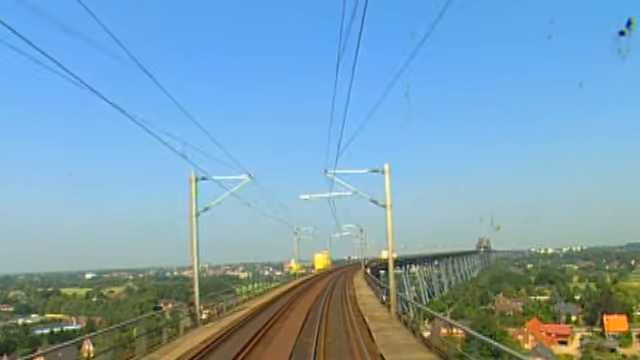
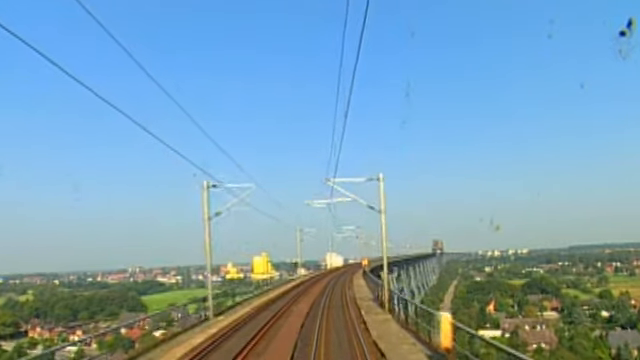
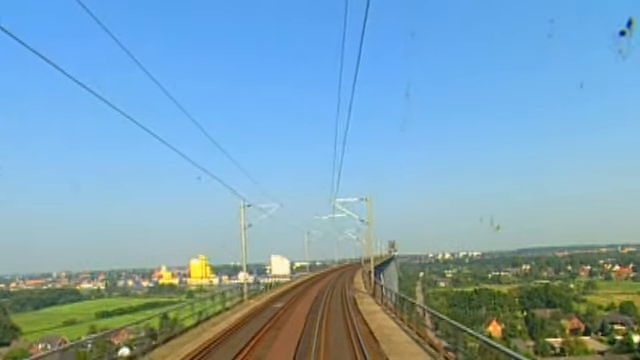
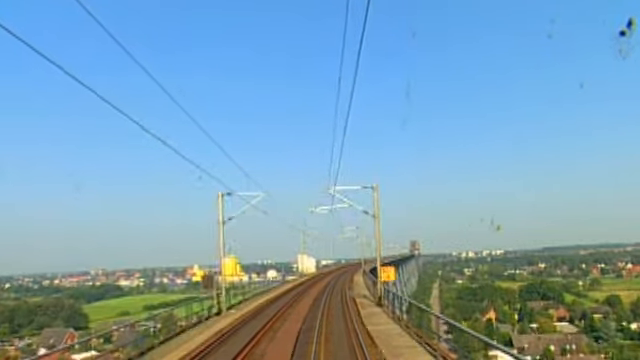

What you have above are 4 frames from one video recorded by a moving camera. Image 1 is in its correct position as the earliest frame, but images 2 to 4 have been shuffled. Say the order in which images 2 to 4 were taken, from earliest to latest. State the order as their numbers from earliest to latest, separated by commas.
2, 4, 3
